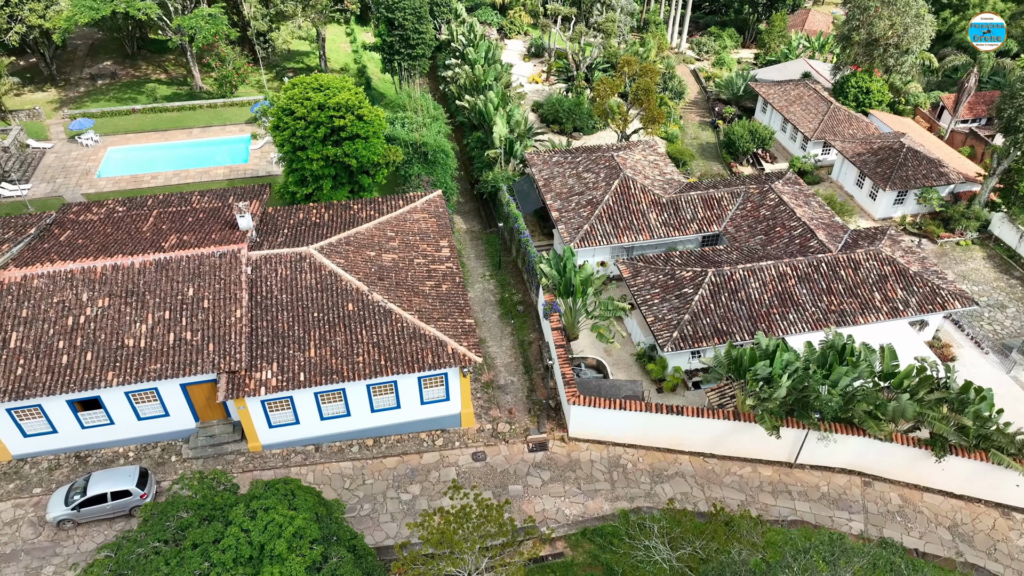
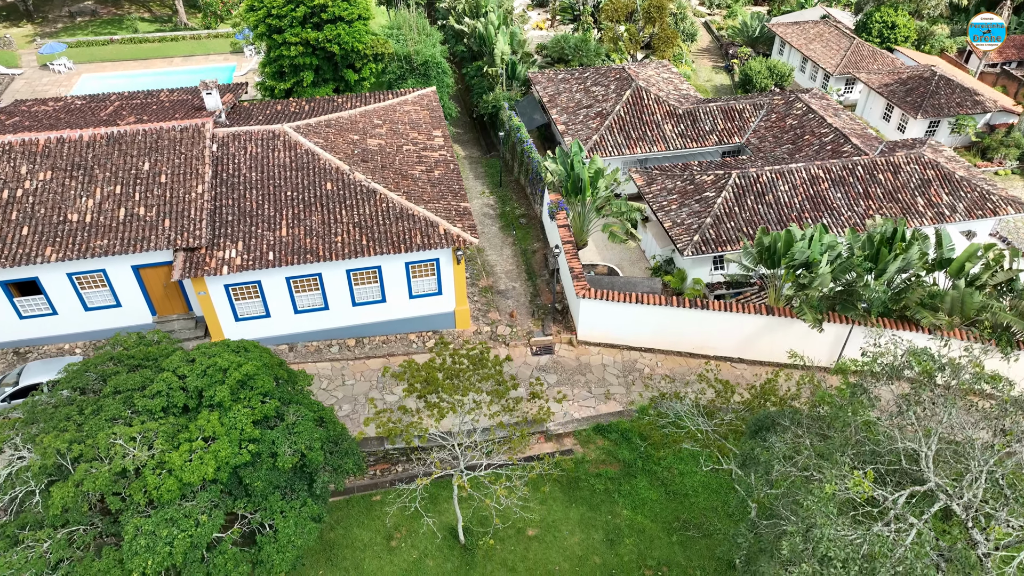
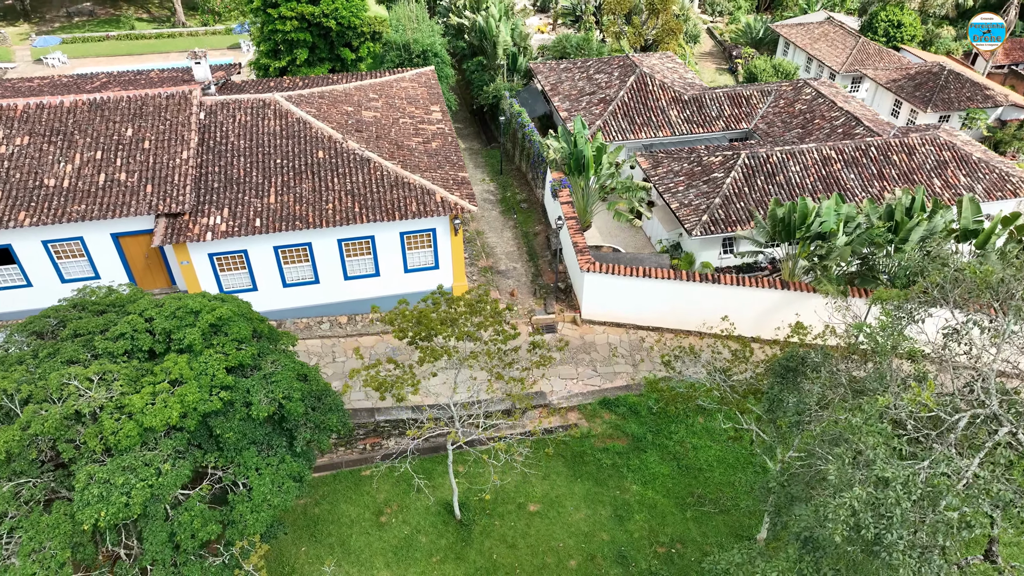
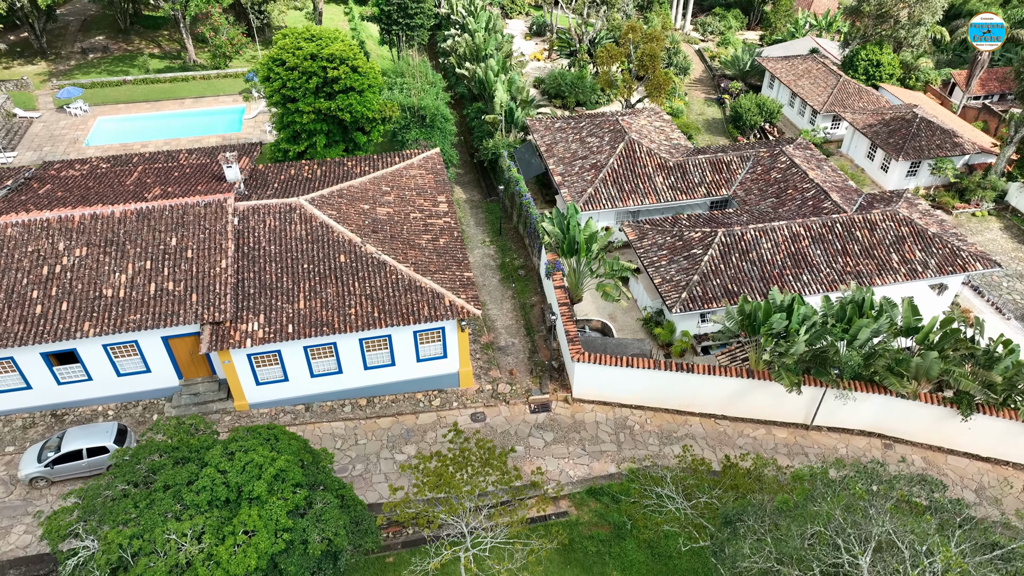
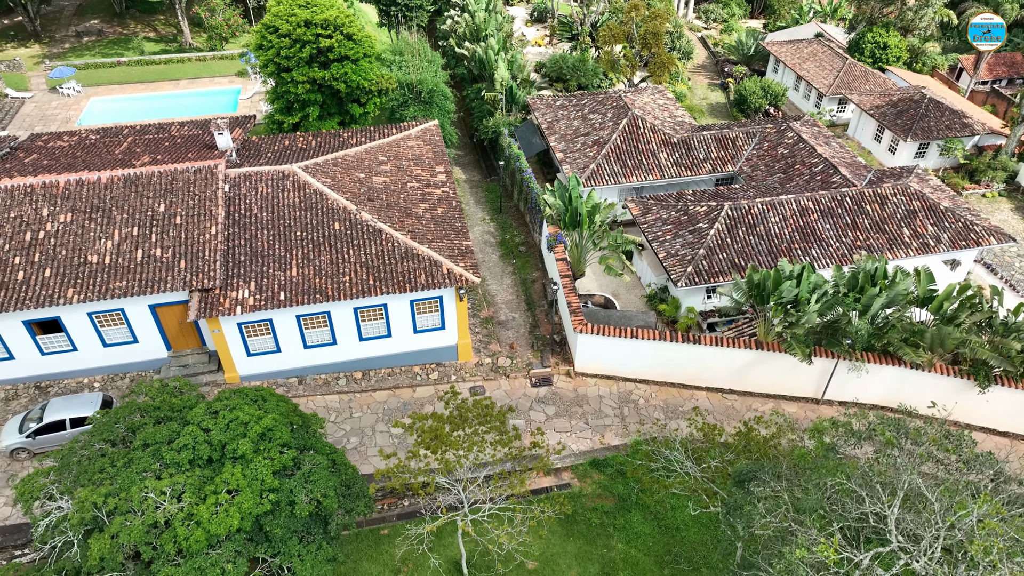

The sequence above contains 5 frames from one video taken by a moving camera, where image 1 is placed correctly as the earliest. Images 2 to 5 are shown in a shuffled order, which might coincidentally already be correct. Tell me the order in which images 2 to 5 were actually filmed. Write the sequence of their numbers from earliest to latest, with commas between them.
4, 5, 2, 3
